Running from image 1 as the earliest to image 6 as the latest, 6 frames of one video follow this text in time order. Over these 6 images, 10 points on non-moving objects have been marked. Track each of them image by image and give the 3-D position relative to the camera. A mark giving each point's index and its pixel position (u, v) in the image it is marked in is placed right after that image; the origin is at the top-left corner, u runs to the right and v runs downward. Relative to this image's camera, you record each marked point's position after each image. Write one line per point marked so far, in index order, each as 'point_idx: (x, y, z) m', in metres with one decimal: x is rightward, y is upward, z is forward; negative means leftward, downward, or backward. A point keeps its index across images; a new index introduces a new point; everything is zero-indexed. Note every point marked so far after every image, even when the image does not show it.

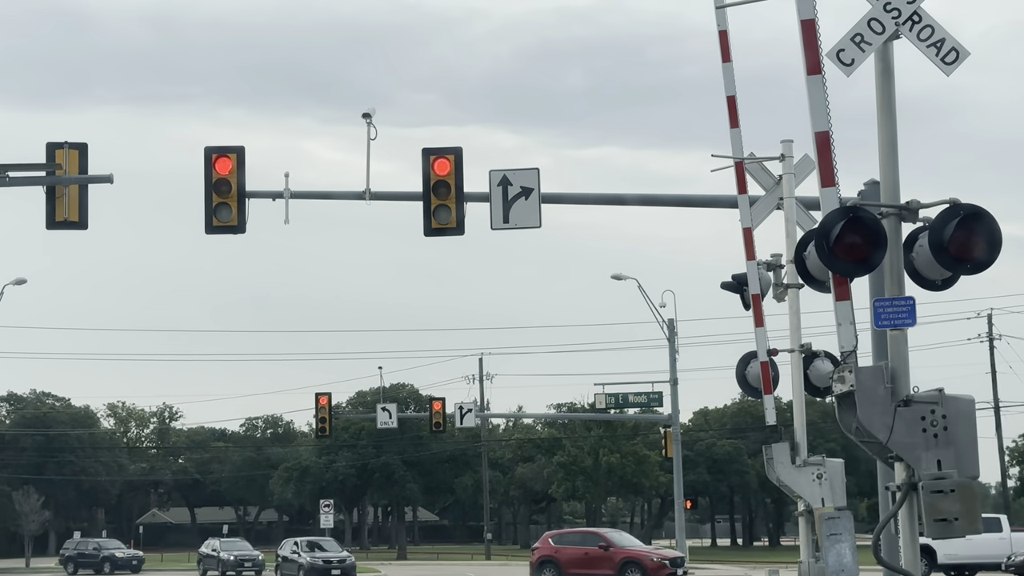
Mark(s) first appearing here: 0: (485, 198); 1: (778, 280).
0: (-0.3, +1.1, +13.4) m
1: (+2.6, +0.1, +11.2) m
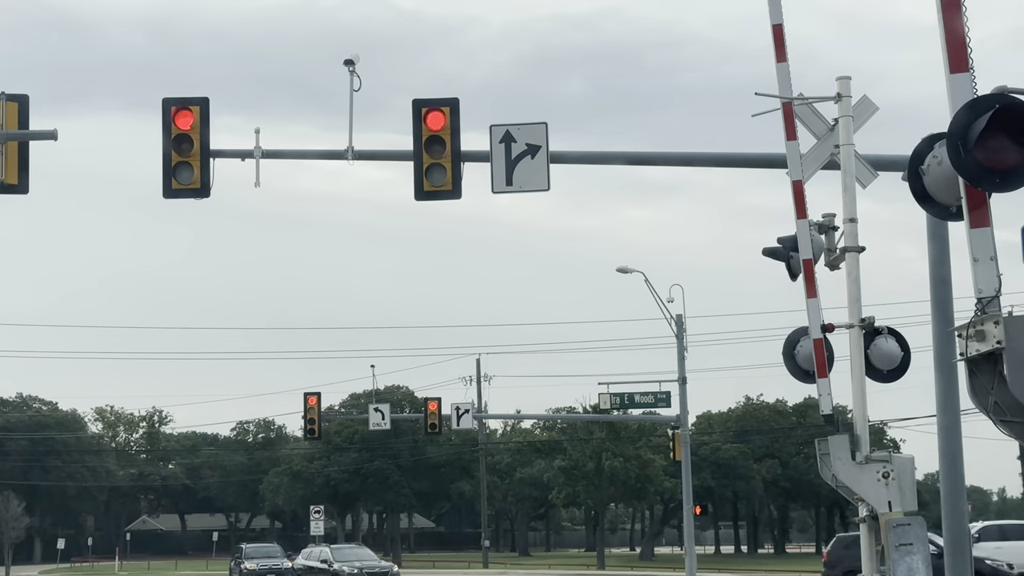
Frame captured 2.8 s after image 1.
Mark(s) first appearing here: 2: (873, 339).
0: (-0.3, +1.3, +11.6) m
1: (+2.7, +0.4, +9.5) m
2: (+2.9, -0.4, +9.2) m
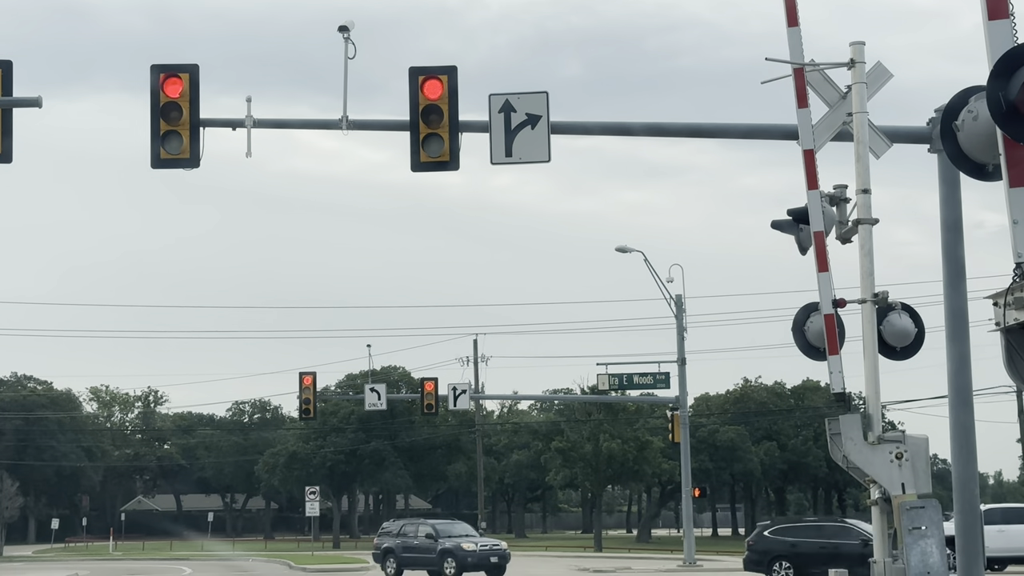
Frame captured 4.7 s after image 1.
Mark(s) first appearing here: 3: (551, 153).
0: (-0.3, +1.6, +11.3) m
1: (+2.7, +0.6, +9.2) m
2: (+2.9, -0.2, +8.9) m
3: (+0.4, +1.3, +11.1) m
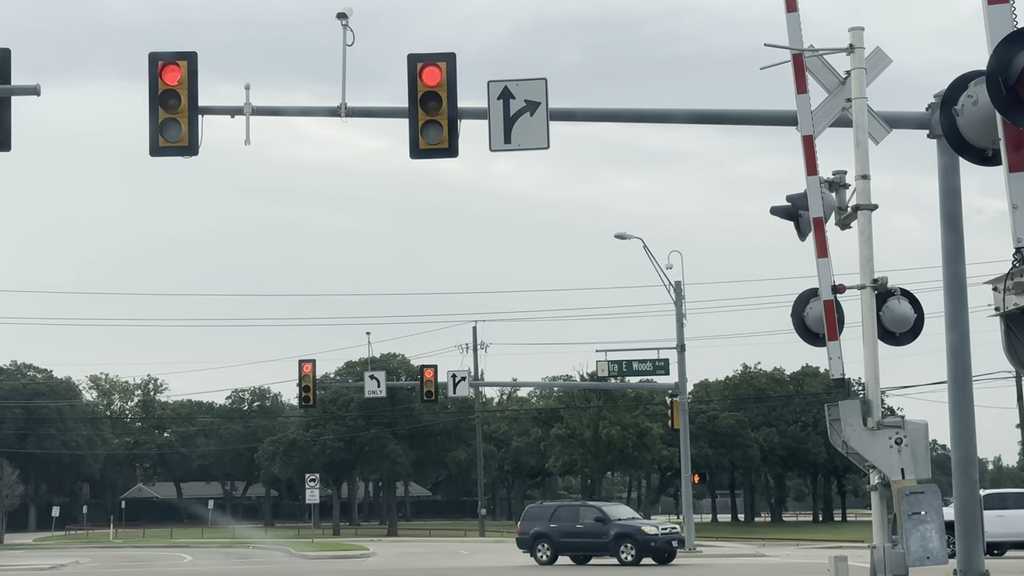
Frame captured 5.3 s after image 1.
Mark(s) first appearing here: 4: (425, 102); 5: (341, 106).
0: (-0.3, +1.7, +11.2) m
1: (+2.7, +0.7, +9.2) m
2: (+2.9, -0.1, +8.9) m
3: (+0.4, +1.5, +11.1) m
4: (-0.8, +1.8, +11.0) m
5: (-1.7, +1.8, +11.2) m
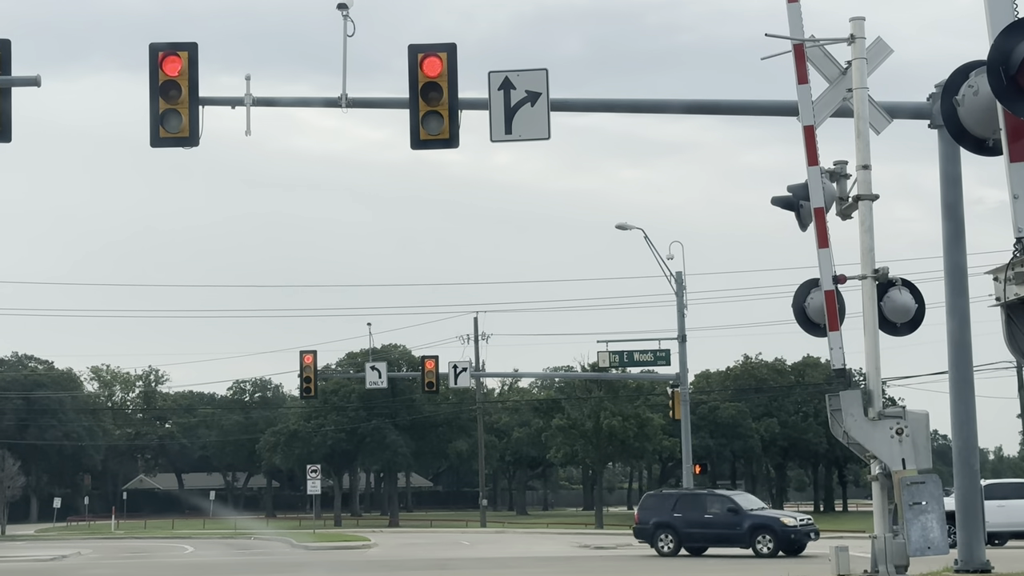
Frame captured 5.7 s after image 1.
0: (-0.3, +1.8, +11.2) m
1: (+2.7, +0.8, +9.1) m
2: (+2.9, 0.0, +8.9) m
3: (+0.4, +1.6, +11.1) m
4: (-0.8, +1.9, +11.0) m
5: (-1.7, +1.9, +11.2) m
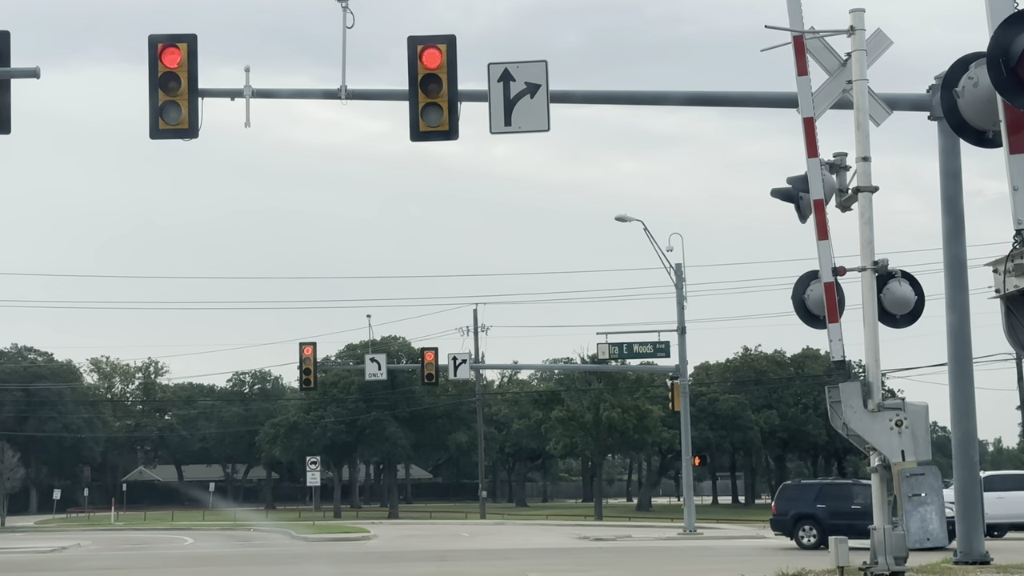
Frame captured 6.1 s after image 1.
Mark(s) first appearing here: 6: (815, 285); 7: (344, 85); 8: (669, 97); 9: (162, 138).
0: (-0.3, +1.9, +11.2) m
1: (+2.7, +0.8, +9.1) m
2: (+2.9, 0.0, +8.9) m
3: (+0.4, +1.6, +11.1) m
4: (-0.8, +2.0, +10.9) m
5: (-1.7, +2.0, +11.2) m
6: (+2.4, 0.0, +9.0) m
7: (-1.6, +2.0, +10.9) m
8: (+1.5, +1.9, +10.9) m
9: (-3.4, +1.5, +11.0) m
